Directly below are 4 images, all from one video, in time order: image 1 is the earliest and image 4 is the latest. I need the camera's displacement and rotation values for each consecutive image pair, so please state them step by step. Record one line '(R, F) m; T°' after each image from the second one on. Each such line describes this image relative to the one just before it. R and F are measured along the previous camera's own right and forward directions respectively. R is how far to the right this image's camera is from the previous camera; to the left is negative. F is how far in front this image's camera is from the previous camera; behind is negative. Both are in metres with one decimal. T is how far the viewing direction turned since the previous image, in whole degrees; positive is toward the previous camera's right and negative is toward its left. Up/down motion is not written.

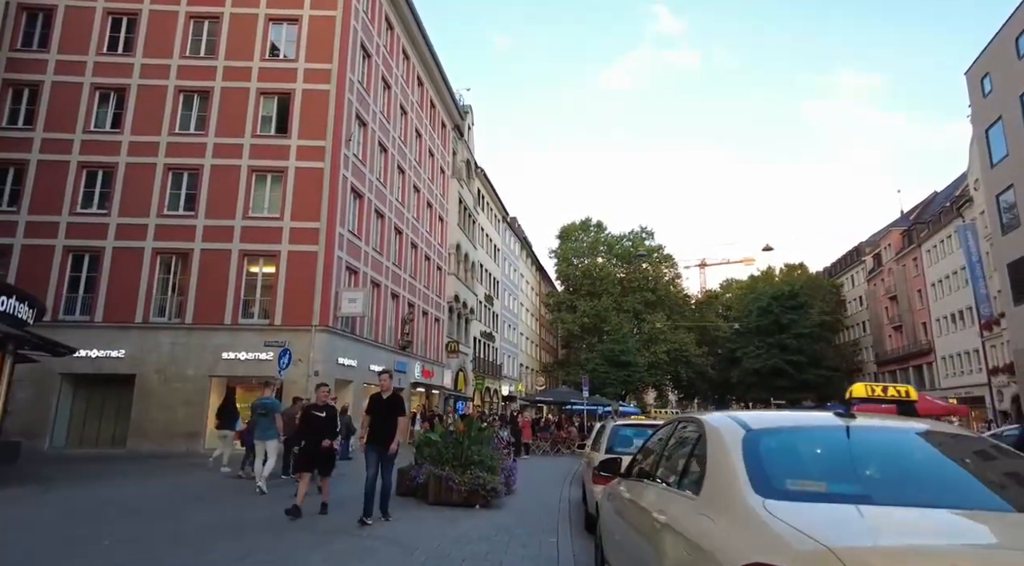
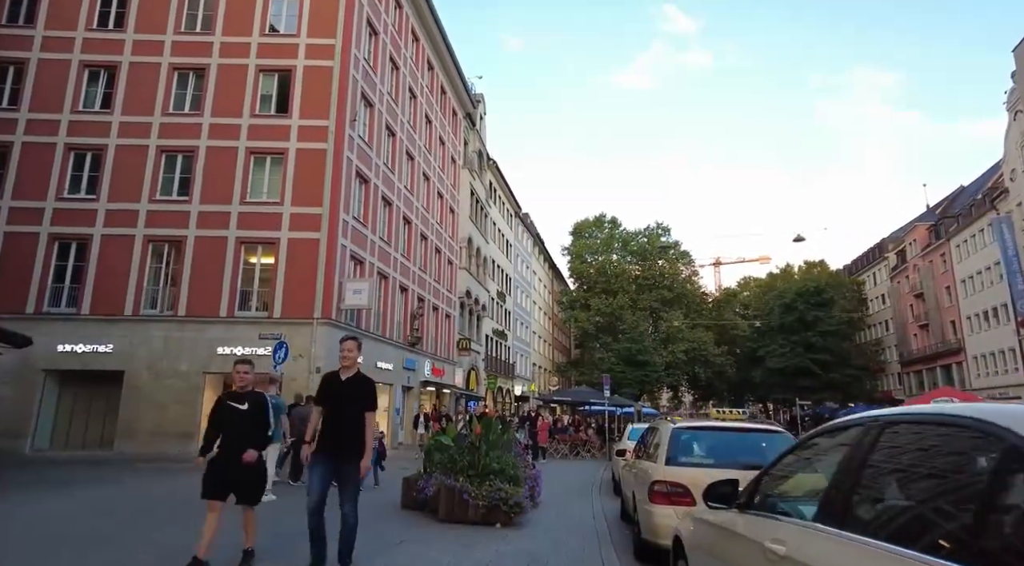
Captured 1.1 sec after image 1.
(-0.2, +1.9) m; -1°
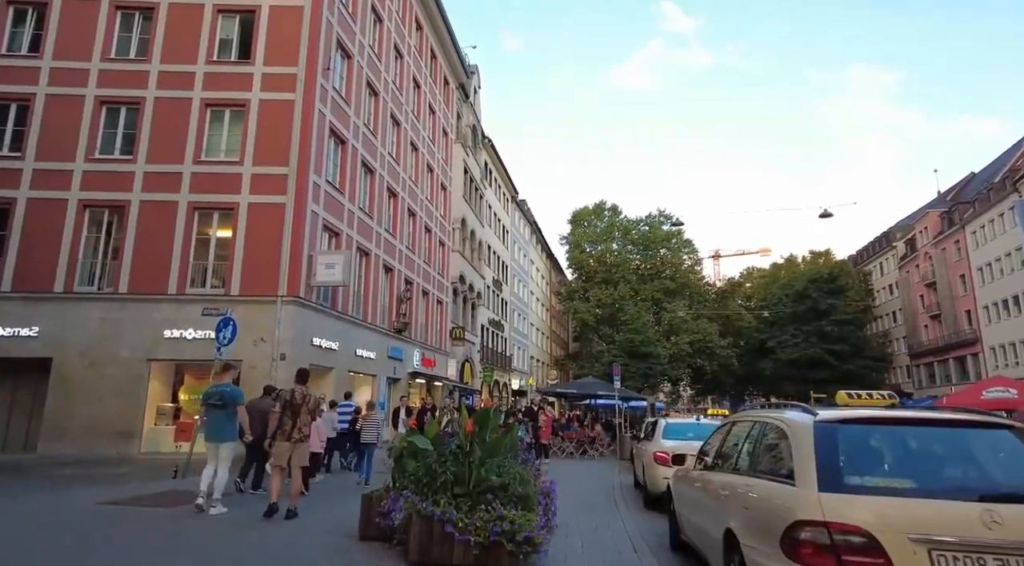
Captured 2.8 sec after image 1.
(-0.1, +3.3) m; 0°
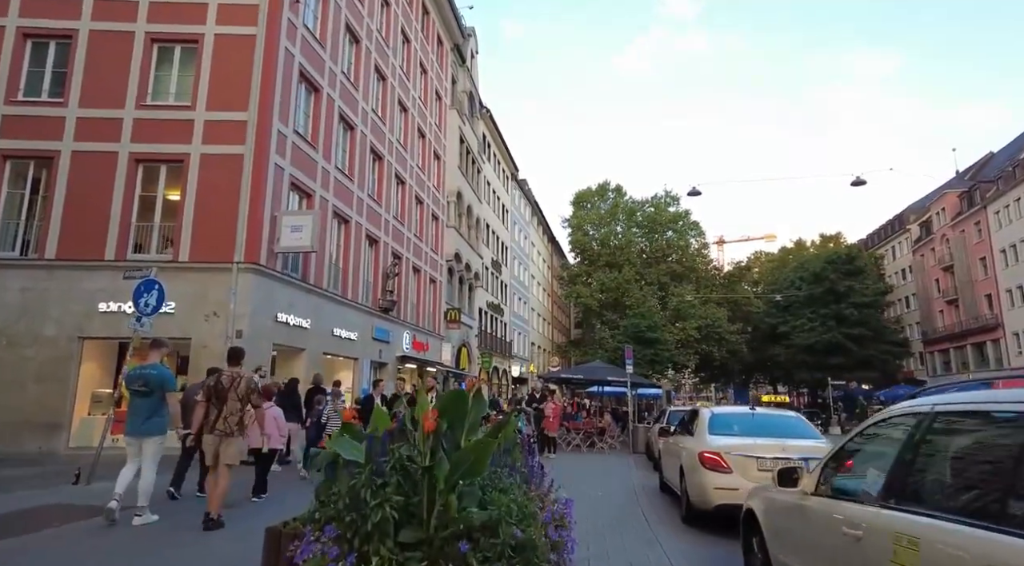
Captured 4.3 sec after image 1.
(0.0, +3.0) m; 0°
